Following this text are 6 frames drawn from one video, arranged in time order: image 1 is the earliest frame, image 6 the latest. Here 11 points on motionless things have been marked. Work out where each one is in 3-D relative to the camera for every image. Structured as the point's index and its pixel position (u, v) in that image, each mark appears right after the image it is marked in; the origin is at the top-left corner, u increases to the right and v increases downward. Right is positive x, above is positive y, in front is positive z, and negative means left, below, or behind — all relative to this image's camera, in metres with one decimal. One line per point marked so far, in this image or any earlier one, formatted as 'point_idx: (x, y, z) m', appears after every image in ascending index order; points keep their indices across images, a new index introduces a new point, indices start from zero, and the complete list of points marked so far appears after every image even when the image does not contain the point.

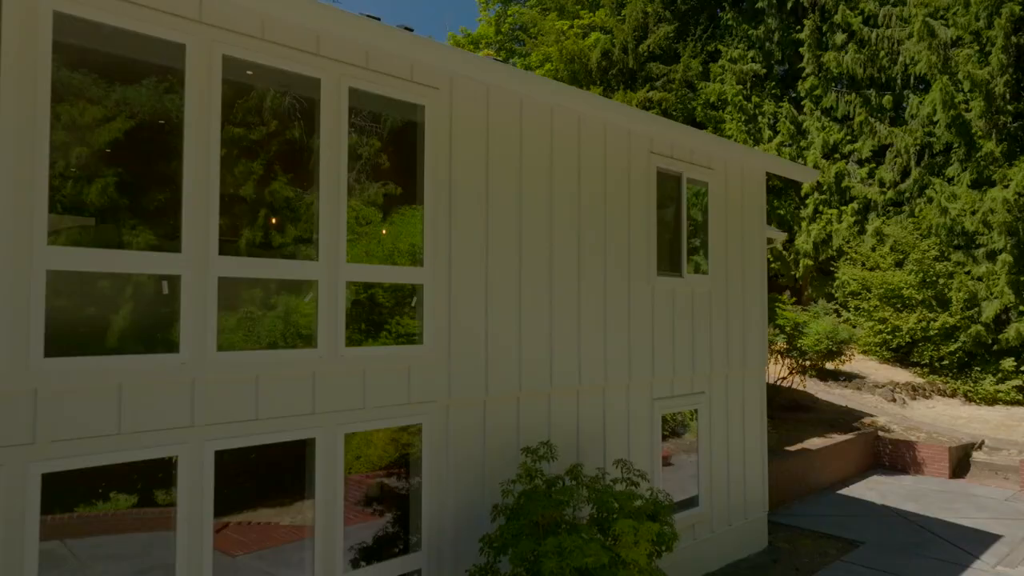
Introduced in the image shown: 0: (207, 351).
0: (-2.0, -0.4, +4.5) m
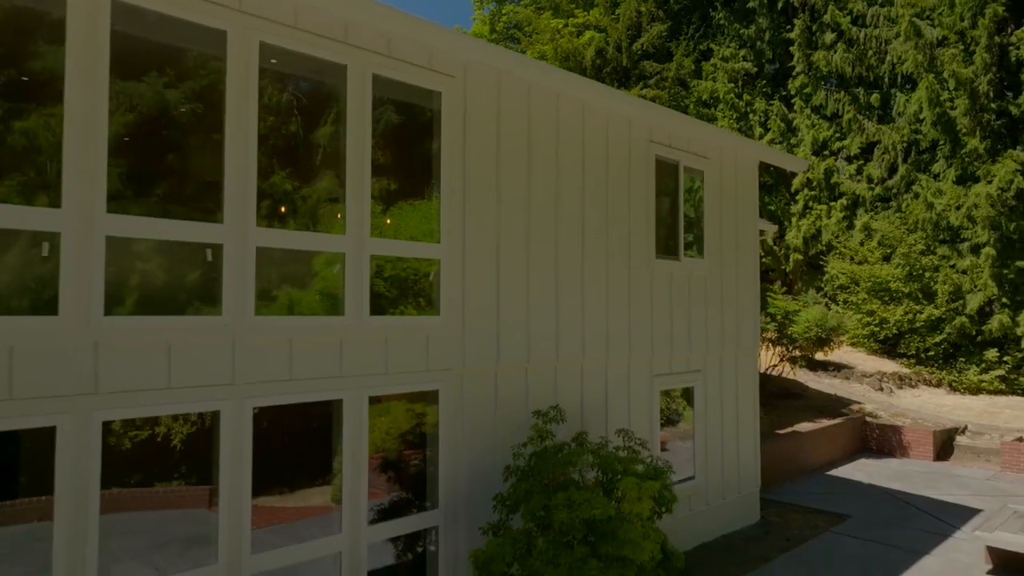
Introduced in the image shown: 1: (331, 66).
0: (-1.9, -0.2, +4.8) m
1: (-1.5, +1.7, +5.3) m
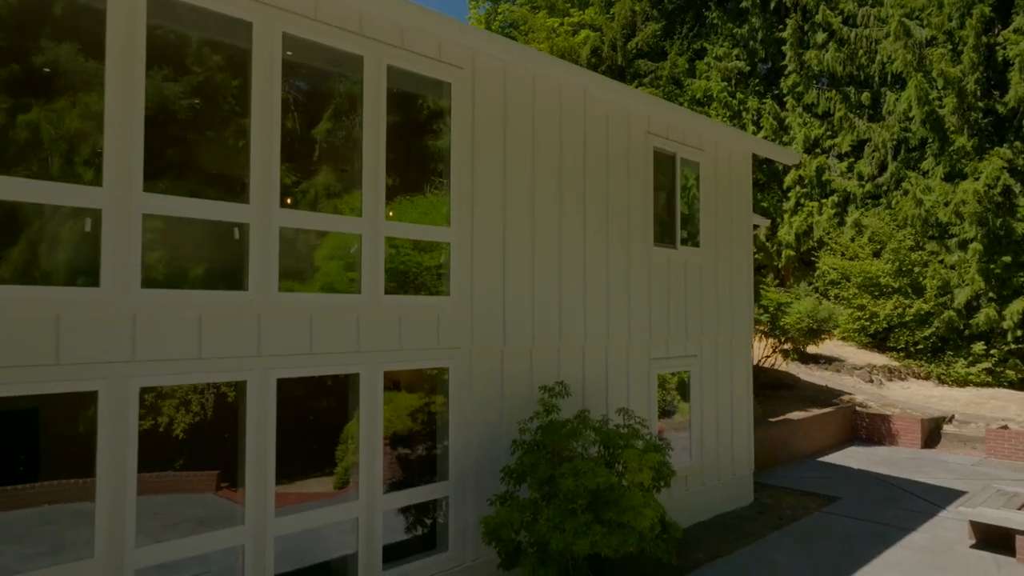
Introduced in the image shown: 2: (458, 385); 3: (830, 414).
0: (-1.8, 0.0, +5.1) m
1: (-1.5, +1.8, +5.6) m
2: (-0.5, -0.9, +6.3) m
3: (+6.5, -2.6, +14.1) m
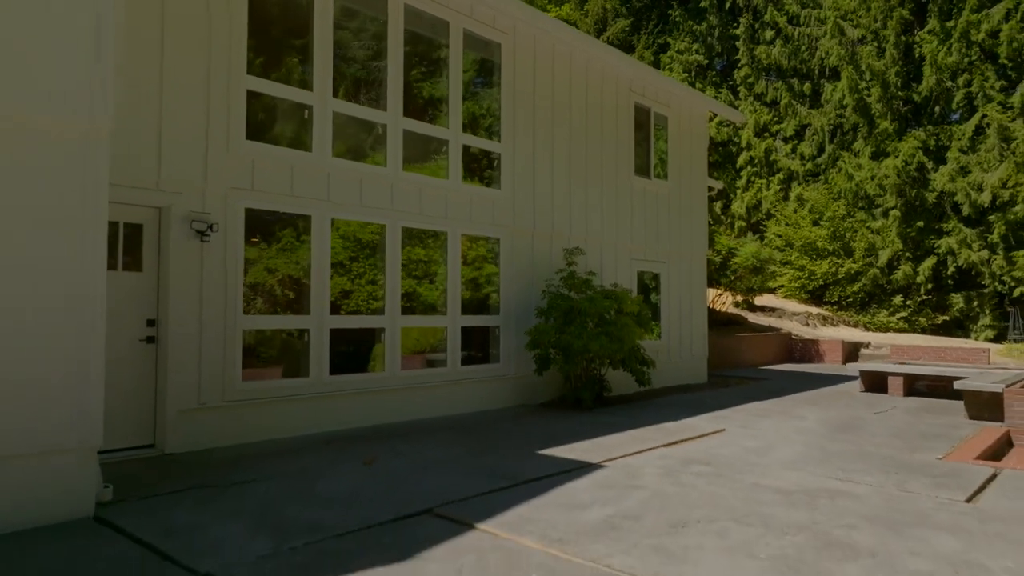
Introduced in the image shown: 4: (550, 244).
0: (-1.3, +1.4, +7.9) m
1: (-1.0, +3.2, +8.4) m
2: (-0.1, +0.5, +9.2) m
3: (+6.5, -1.2, +17.3) m
4: (+0.5, +0.6, +9.9) m
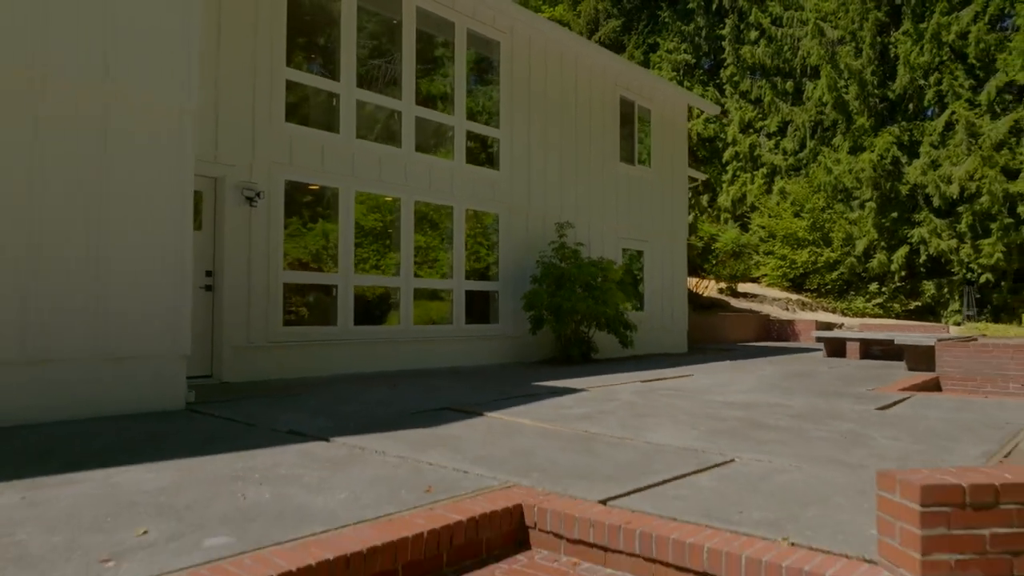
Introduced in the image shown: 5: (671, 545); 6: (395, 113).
0: (-1.3, +1.8, +9.1) m
1: (-1.0, +3.7, +9.5) m
2: (-0.1, +0.9, +10.4) m
3: (+6.4, -0.8, +18.6) m
4: (+0.5, +1.1, +11.1) m
5: (+0.6, -0.9, +2.4) m
6: (-1.5, +2.3, +8.9) m
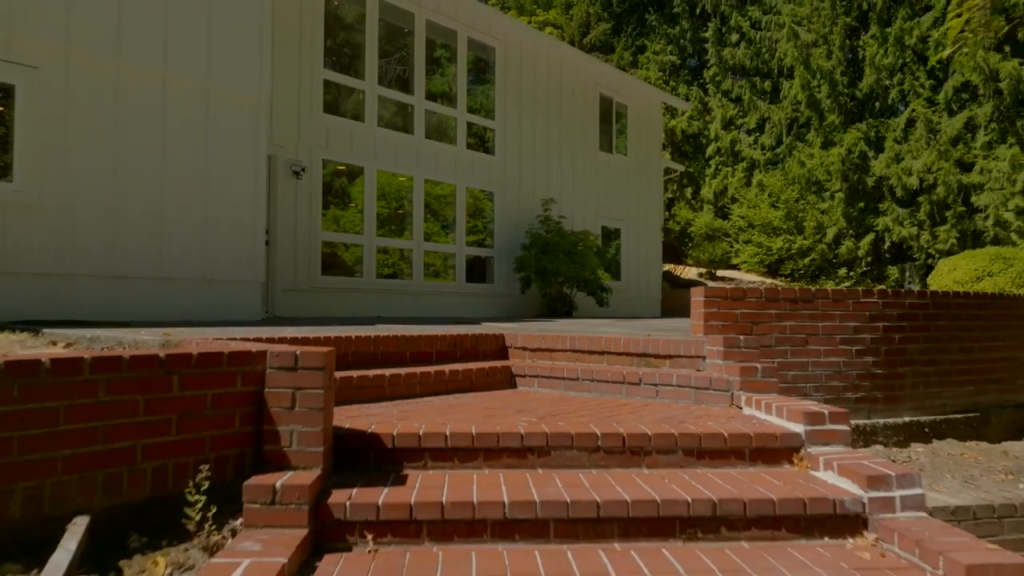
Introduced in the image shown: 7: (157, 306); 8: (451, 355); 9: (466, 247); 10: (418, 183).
0: (-1.5, +2.4, +11.0) m
1: (-1.1, +4.2, +11.5) m
2: (-0.2, +1.5, +12.3) m
3: (+6.2, -0.2, +20.5) m
4: (+0.4, +1.7, +13.0) m
5: (+0.5, -0.3, +4.3) m
6: (-1.6, +2.8, +10.9) m
7: (-3.4, -0.2, +6.7) m
8: (-0.4, -0.4, +4.4) m
9: (-0.8, +0.7, +11.7) m
10: (-1.5, +1.7, +10.9) m
